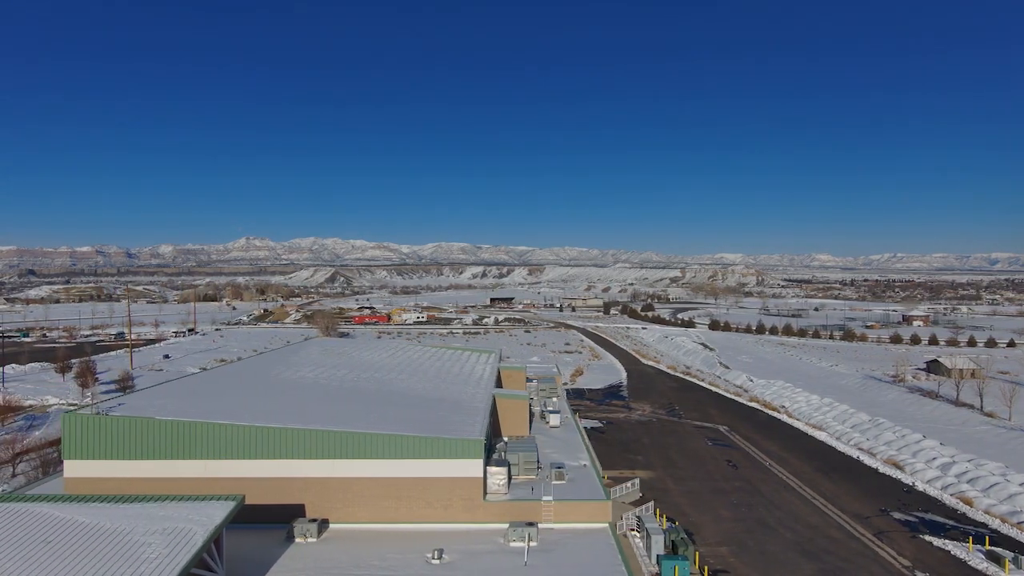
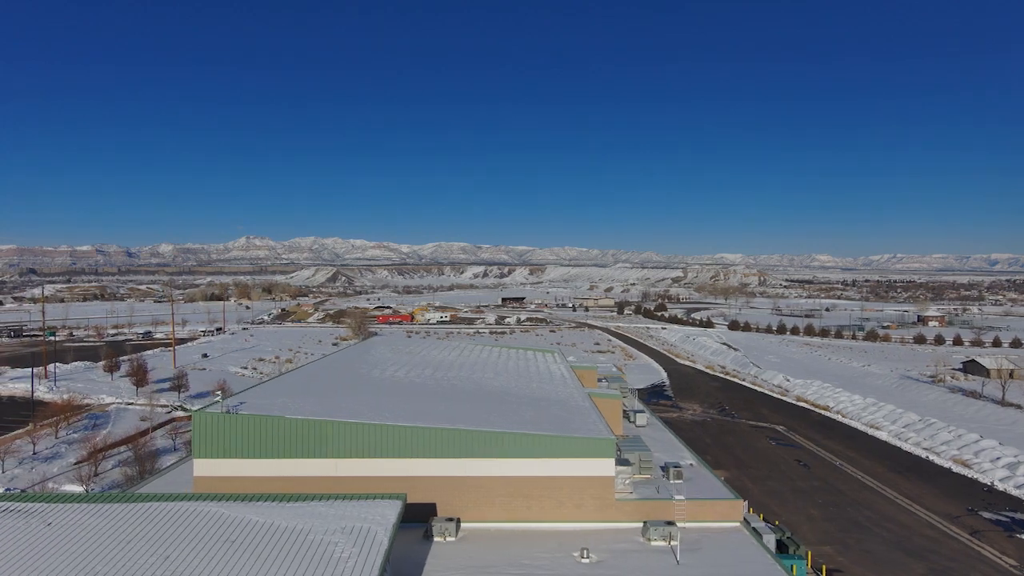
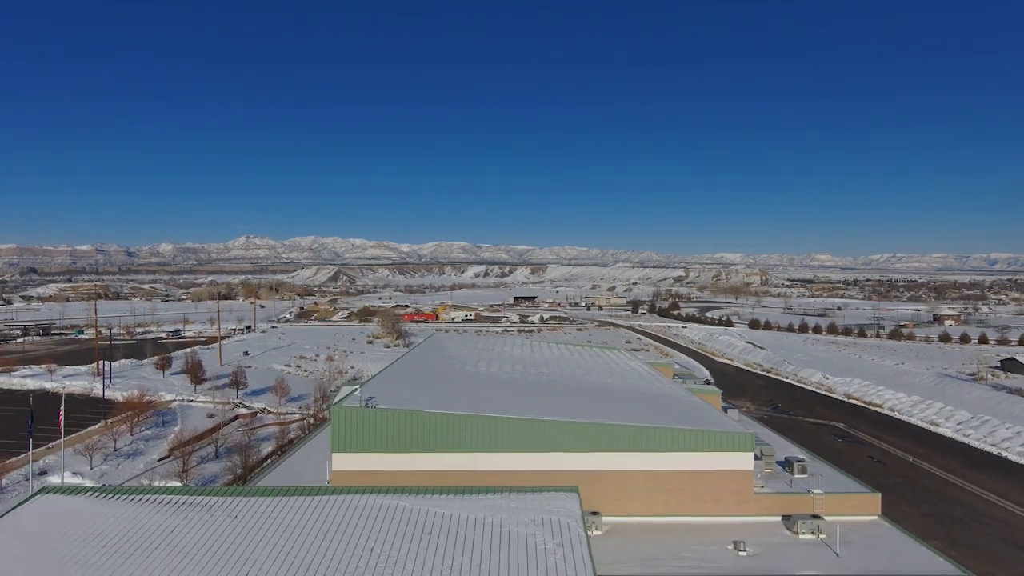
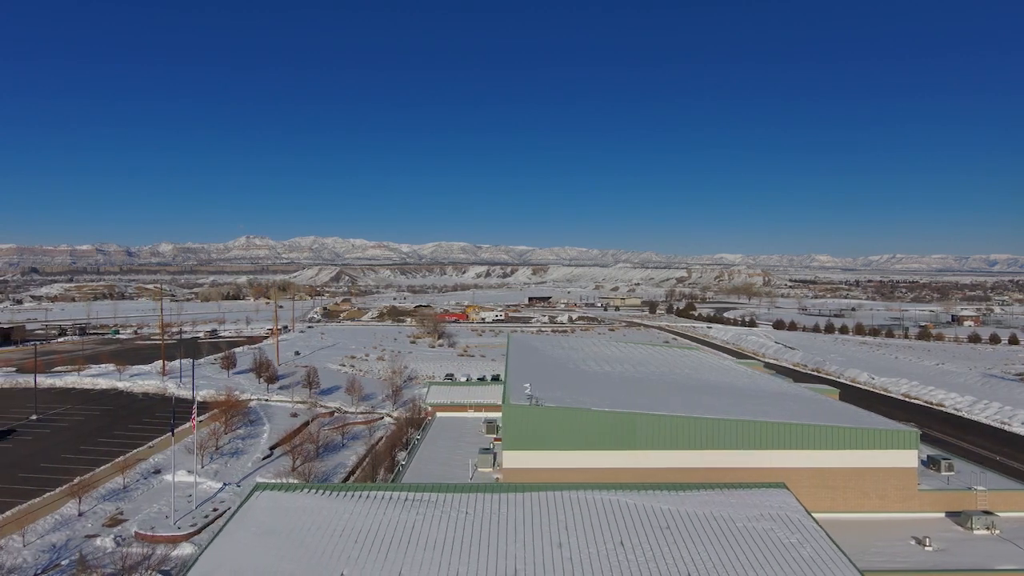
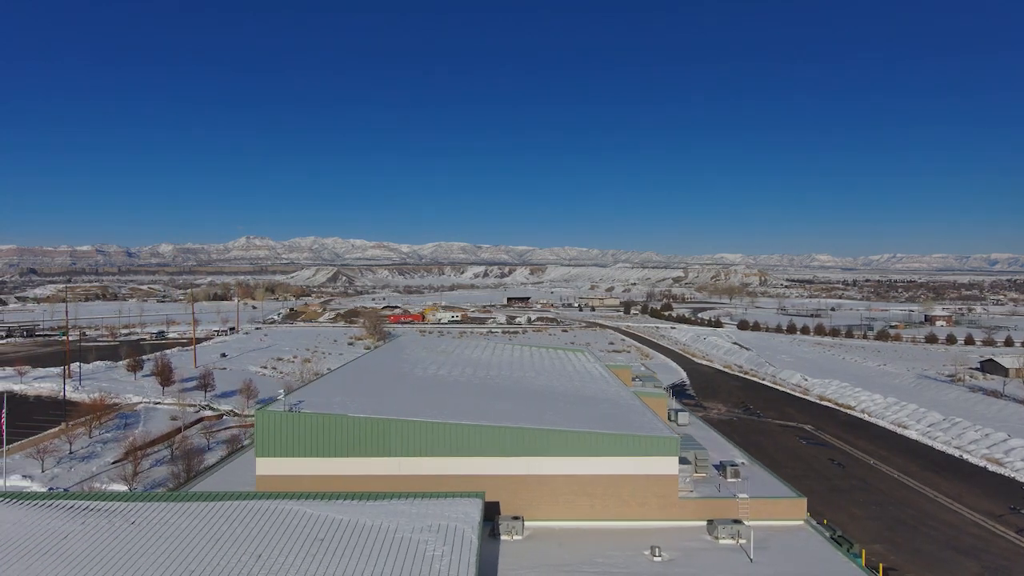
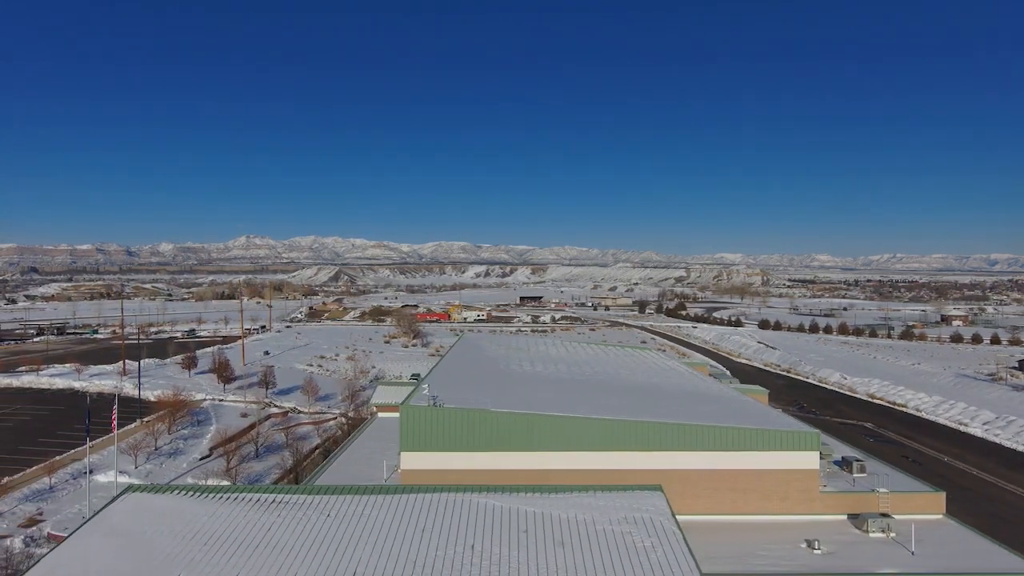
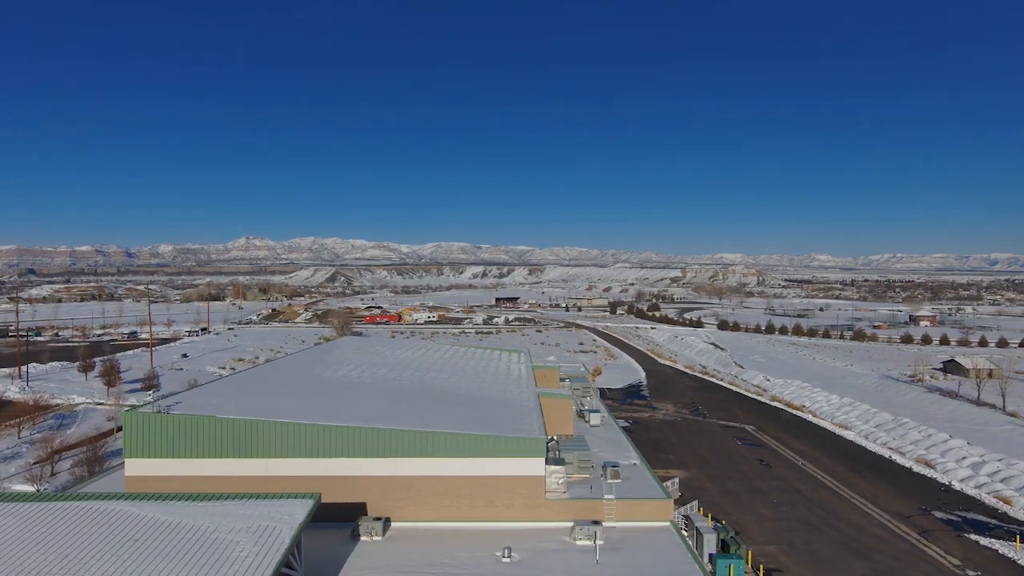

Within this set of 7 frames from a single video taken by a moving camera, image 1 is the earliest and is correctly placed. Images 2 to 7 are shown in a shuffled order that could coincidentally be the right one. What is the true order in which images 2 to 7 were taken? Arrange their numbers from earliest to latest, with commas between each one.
7, 2, 5, 3, 6, 4
